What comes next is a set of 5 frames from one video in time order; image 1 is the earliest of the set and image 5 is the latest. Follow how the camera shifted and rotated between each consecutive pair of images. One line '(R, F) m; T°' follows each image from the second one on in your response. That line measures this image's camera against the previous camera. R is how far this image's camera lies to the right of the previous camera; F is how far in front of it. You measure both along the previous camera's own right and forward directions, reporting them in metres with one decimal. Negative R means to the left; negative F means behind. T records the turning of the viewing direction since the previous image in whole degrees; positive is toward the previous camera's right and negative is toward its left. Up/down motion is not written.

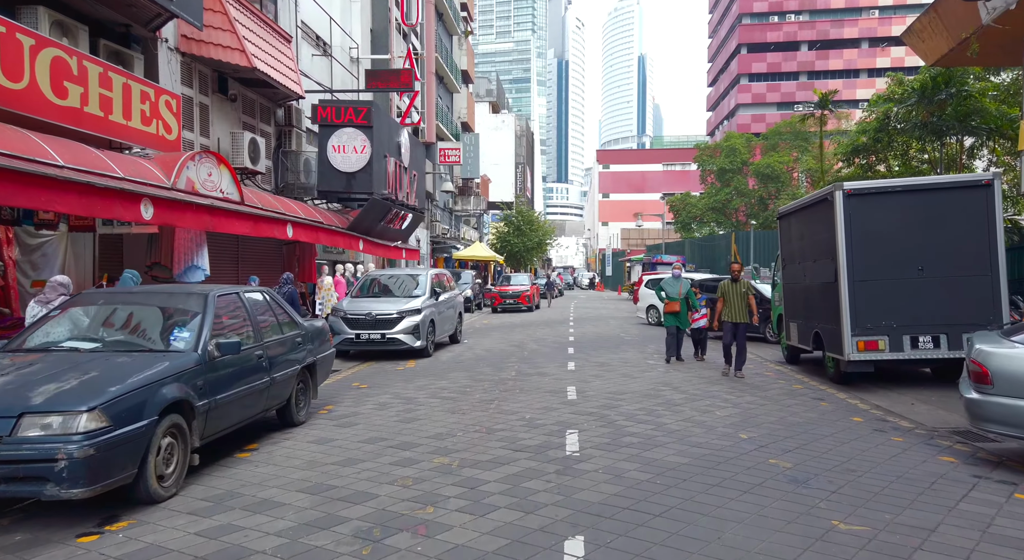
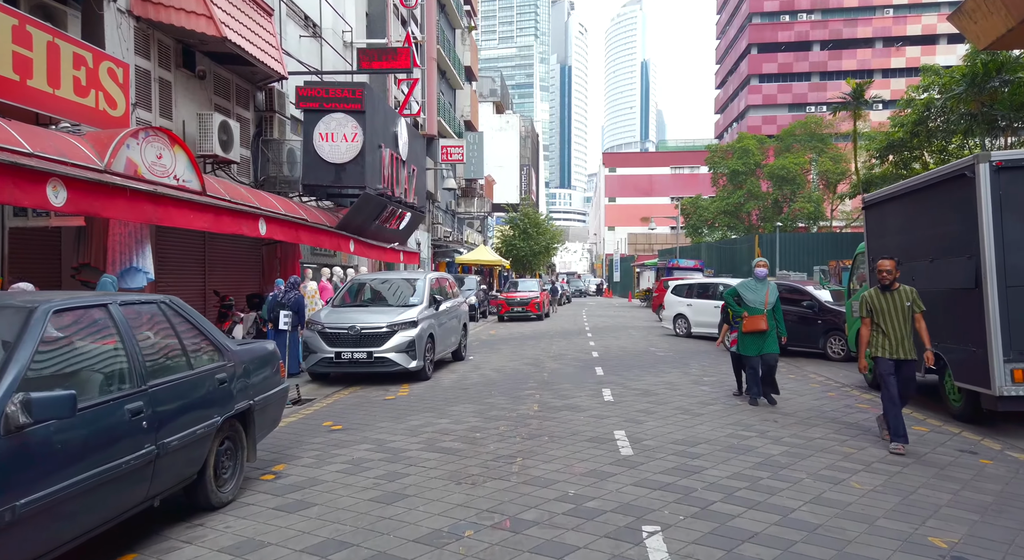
(-0.2, +2.3) m; 0°
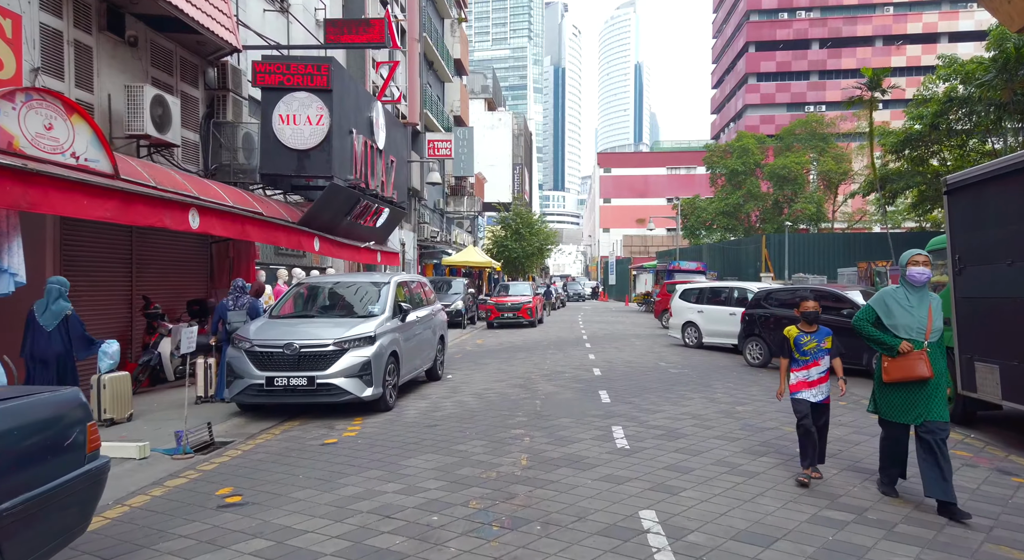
(+0.1, +2.1) m; +1°
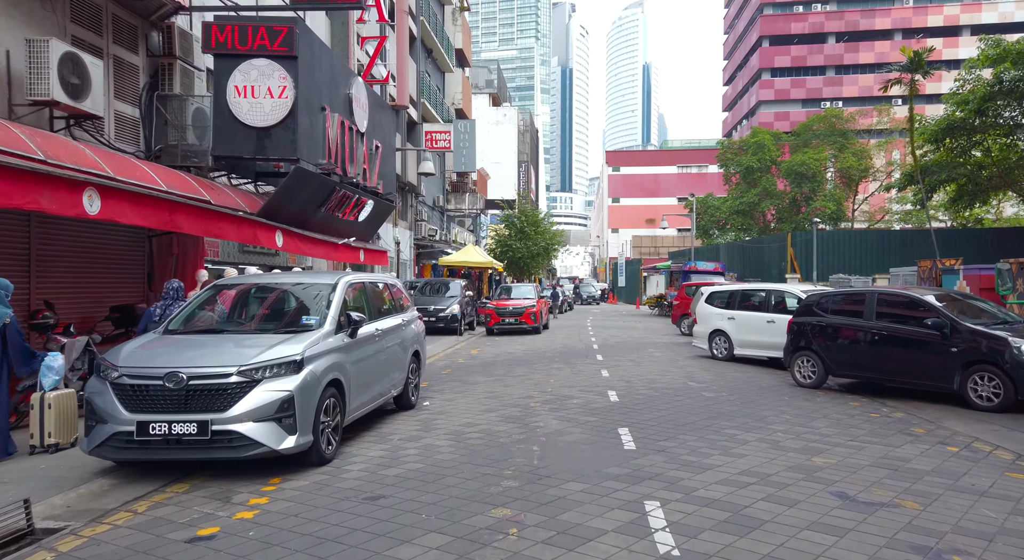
(+0.2, +2.4) m; -1°
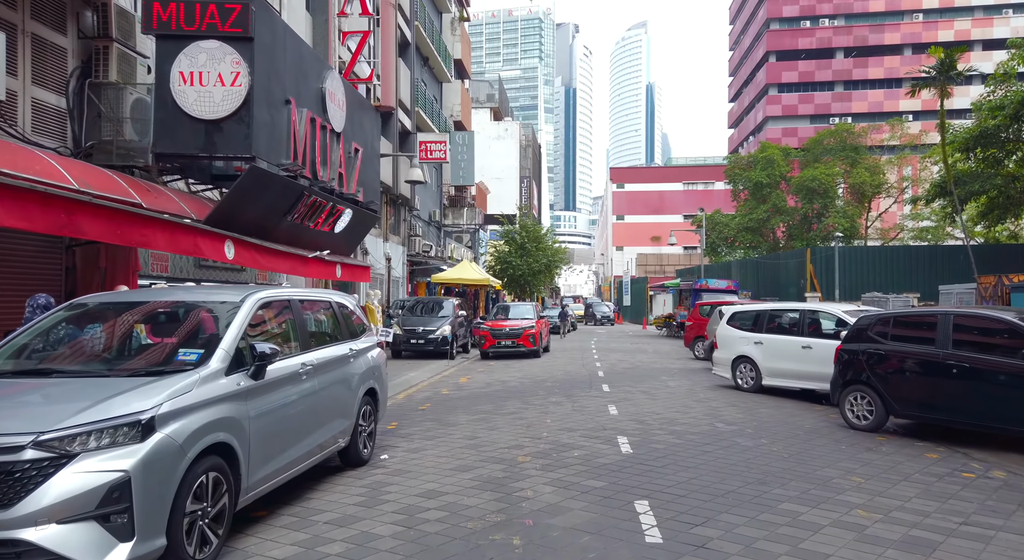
(+0.2, +1.9) m; 0°
